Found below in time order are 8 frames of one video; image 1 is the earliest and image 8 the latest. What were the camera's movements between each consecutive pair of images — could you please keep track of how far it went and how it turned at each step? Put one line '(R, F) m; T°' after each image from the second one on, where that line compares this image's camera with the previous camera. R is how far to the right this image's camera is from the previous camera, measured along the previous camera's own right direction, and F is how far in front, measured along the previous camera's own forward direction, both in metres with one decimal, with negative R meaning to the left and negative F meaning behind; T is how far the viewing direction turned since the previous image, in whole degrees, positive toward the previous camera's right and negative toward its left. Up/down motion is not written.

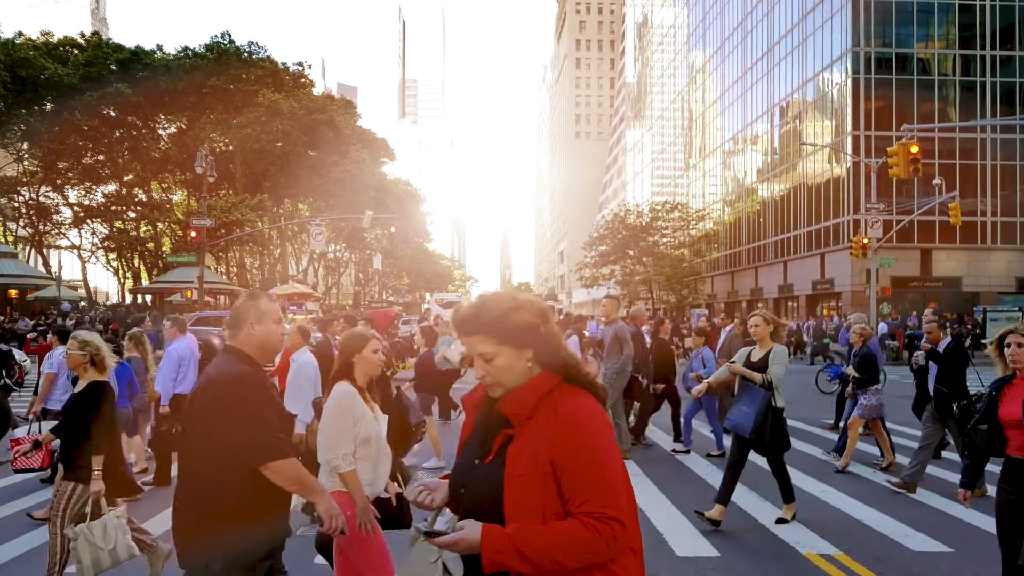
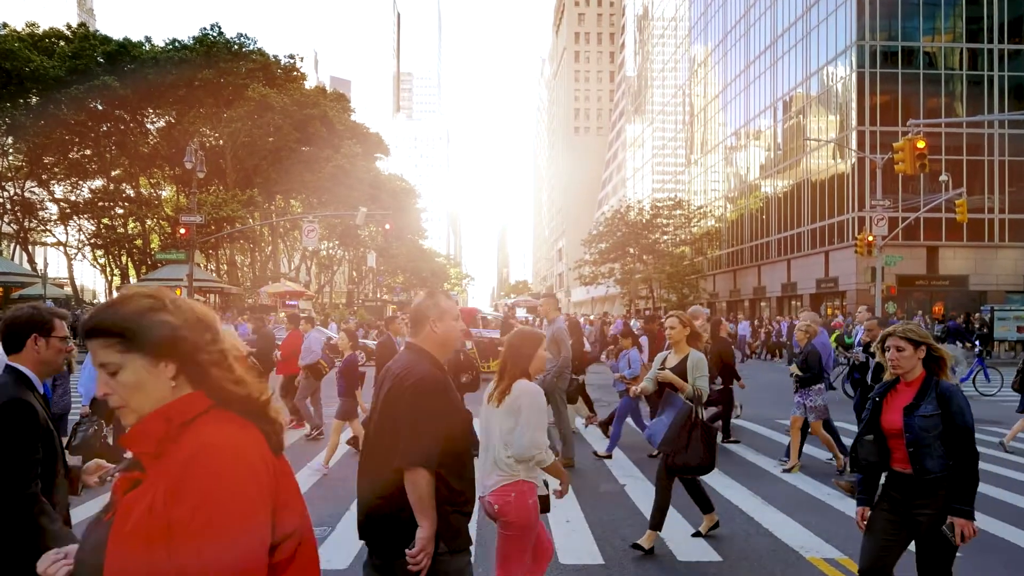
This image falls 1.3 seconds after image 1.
(0.0, +0.9) m; 0°
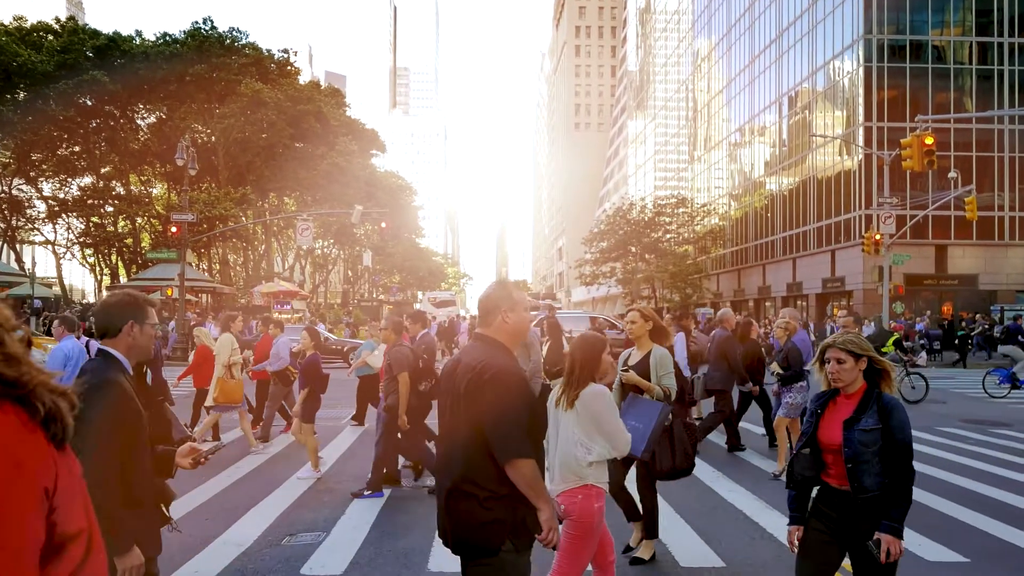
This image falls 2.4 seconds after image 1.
(0.0, +0.8) m; 0°
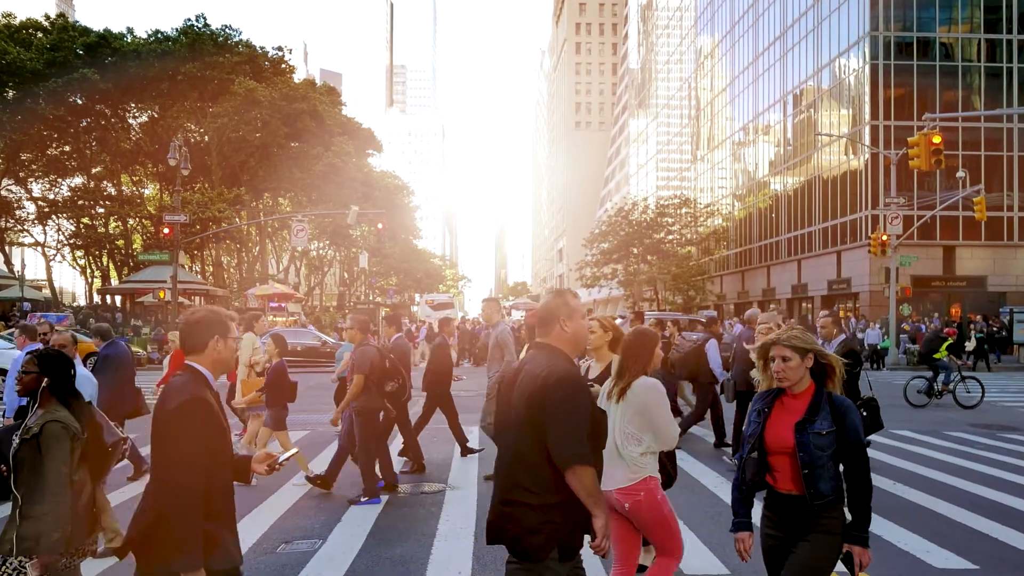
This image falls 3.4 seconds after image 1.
(0.0, +0.7) m; 0°
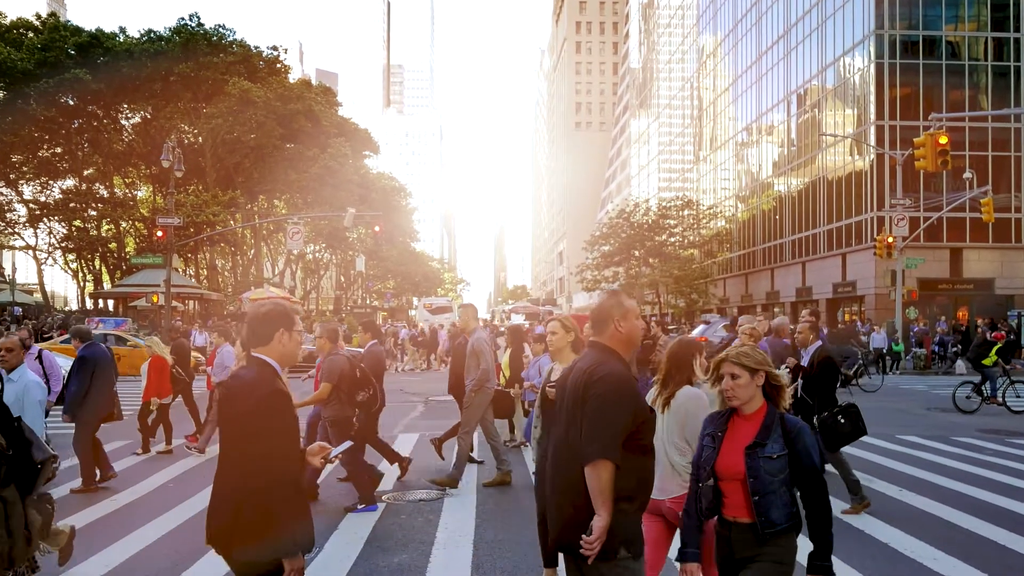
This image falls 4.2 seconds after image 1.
(0.0, +0.6) m; 0°
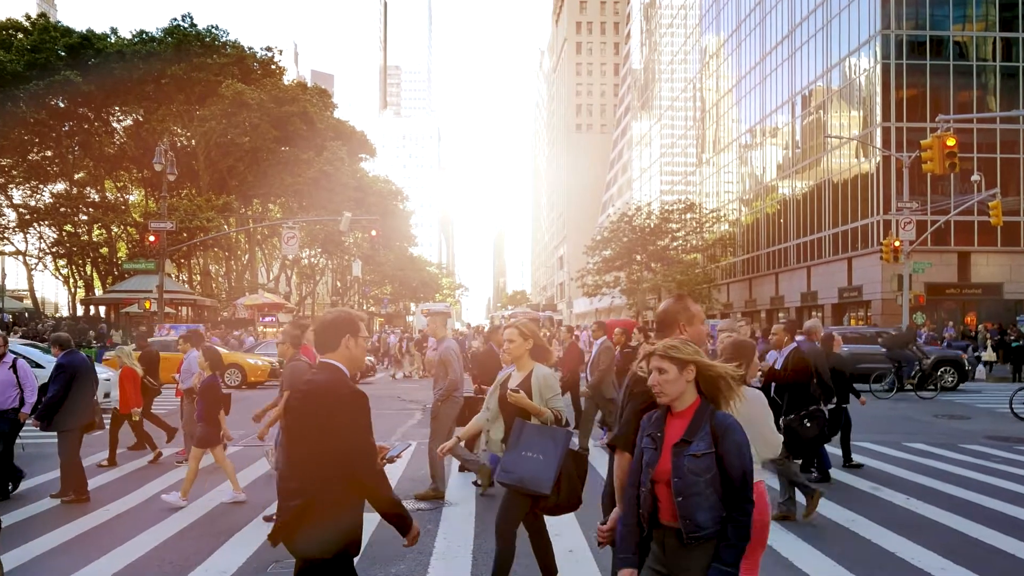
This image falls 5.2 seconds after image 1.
(0.0, +0.7) m; 0°
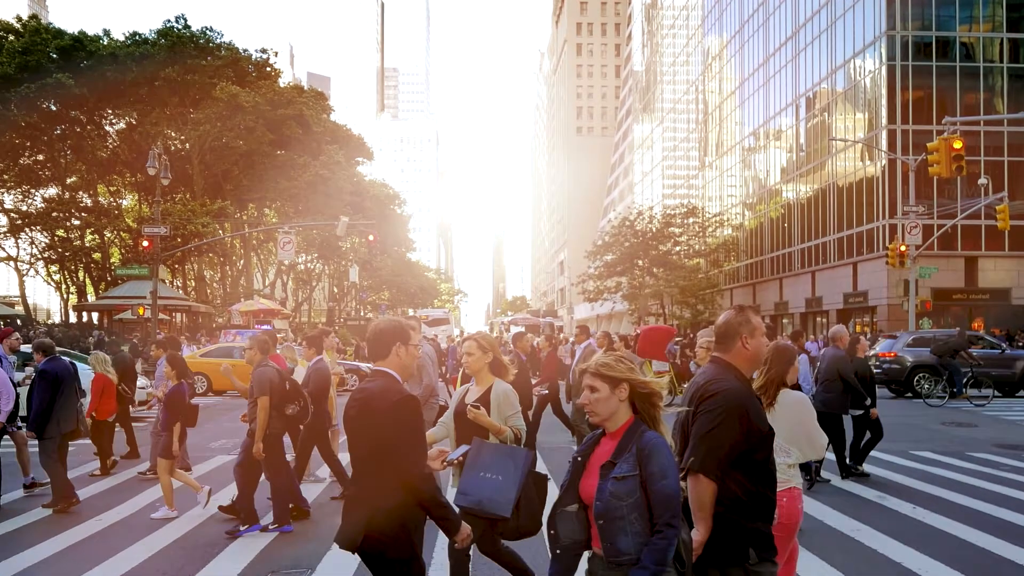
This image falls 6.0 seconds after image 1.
(0.0, +0.6) m; 0°
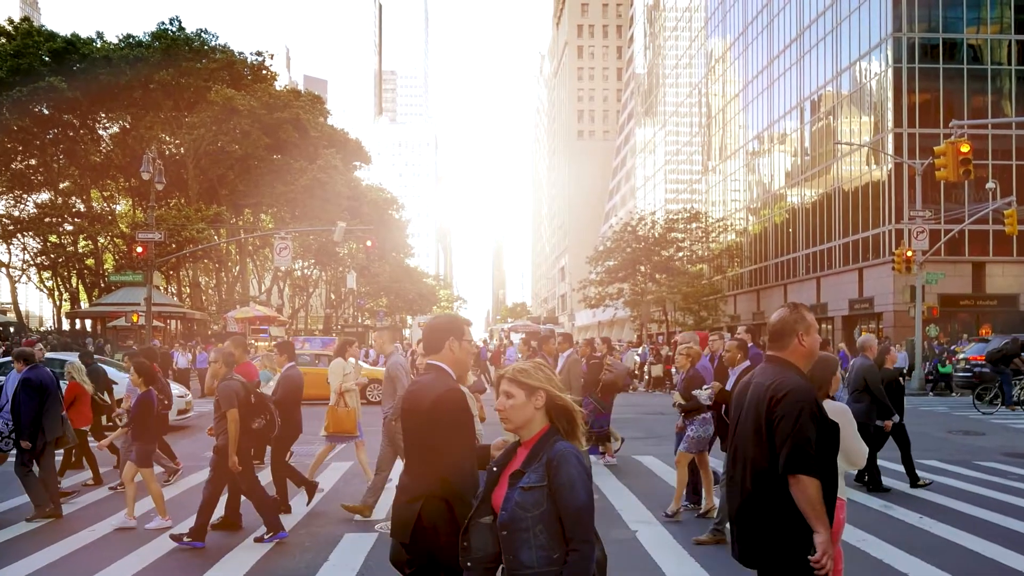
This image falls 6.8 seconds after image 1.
(0.0, +0.5) m; 0°
